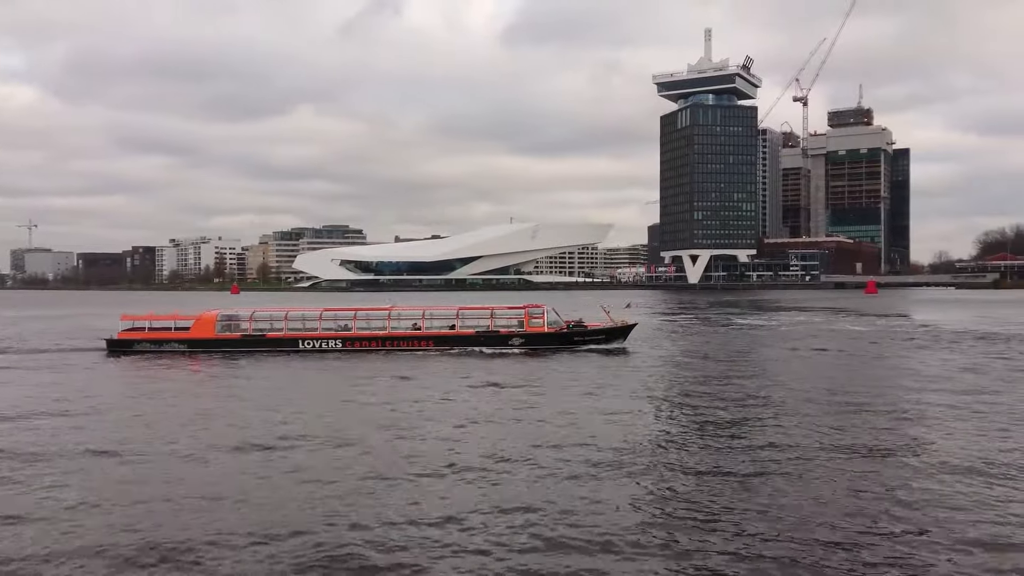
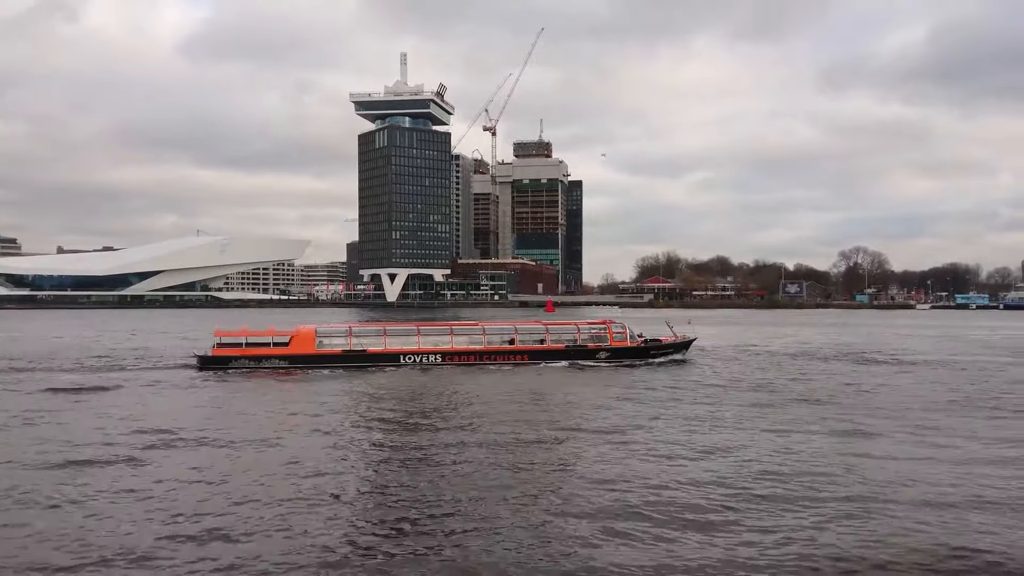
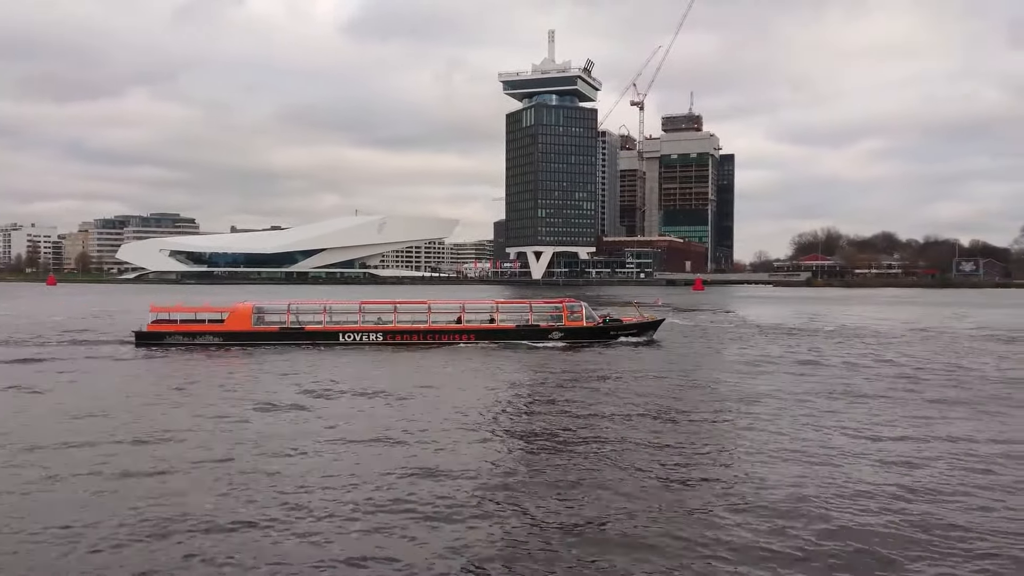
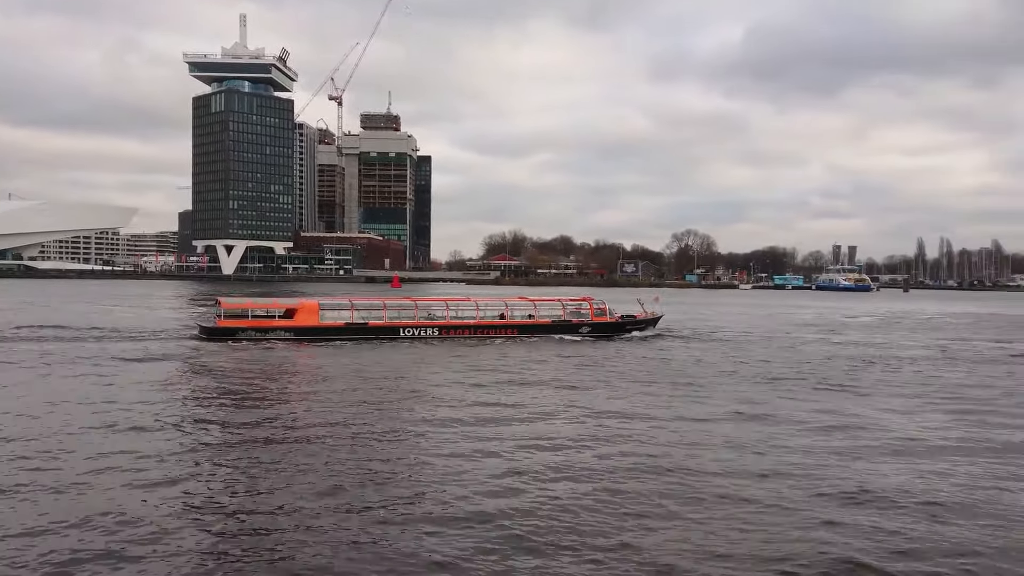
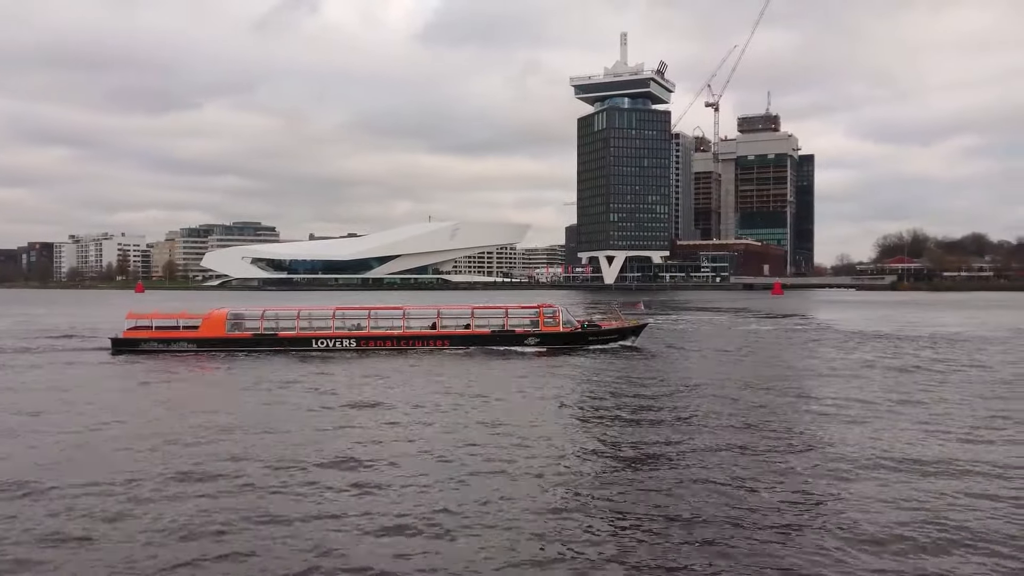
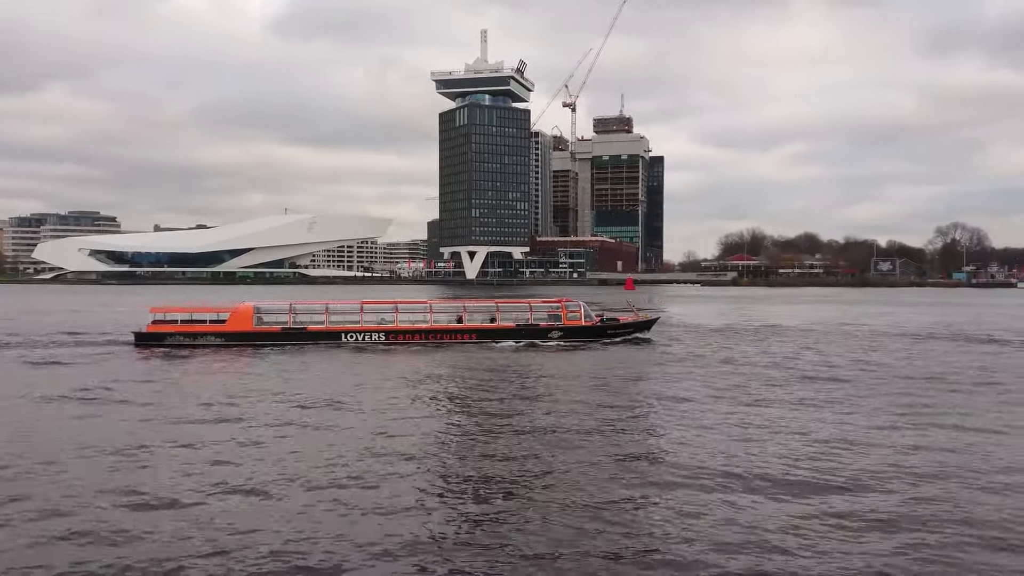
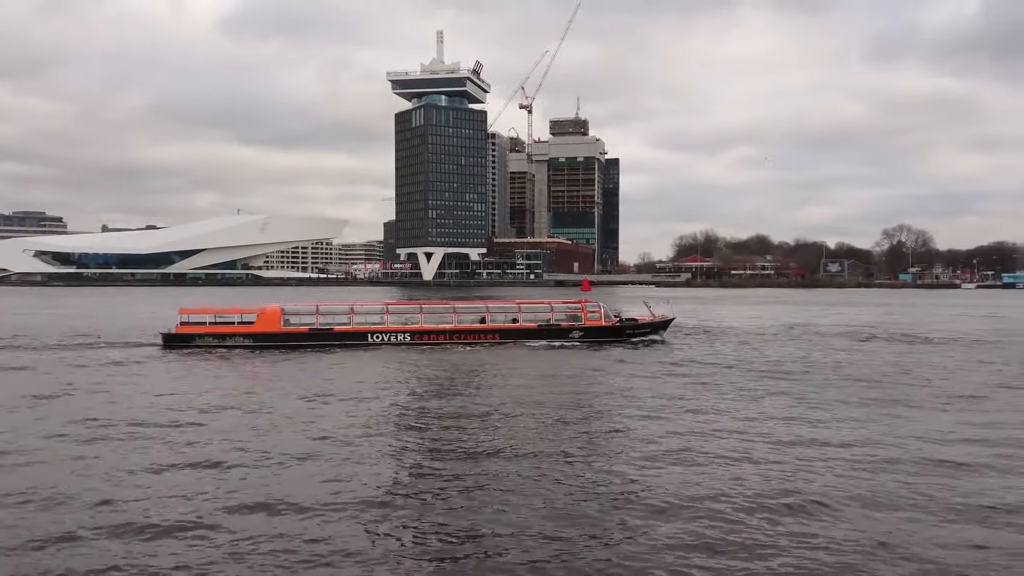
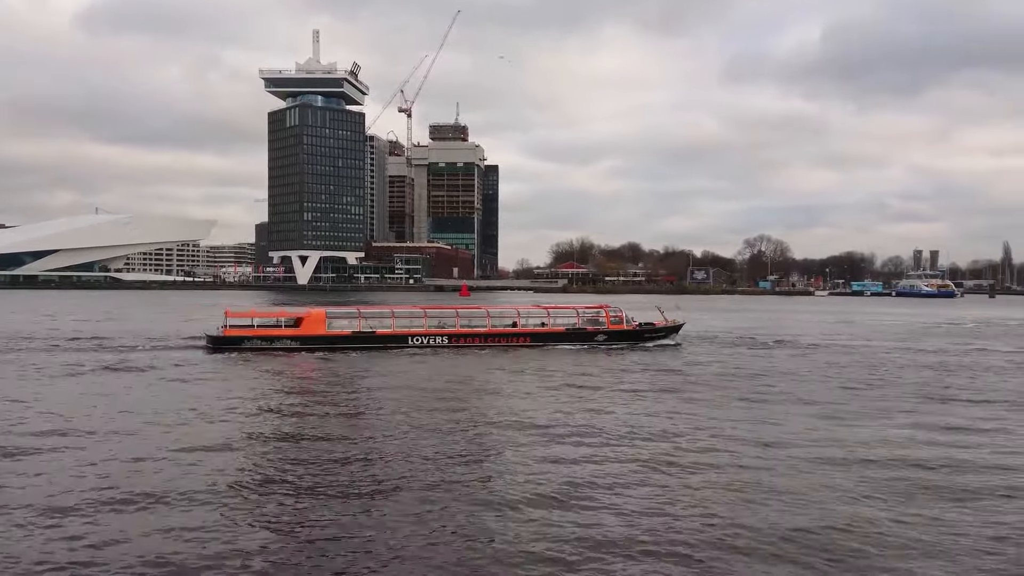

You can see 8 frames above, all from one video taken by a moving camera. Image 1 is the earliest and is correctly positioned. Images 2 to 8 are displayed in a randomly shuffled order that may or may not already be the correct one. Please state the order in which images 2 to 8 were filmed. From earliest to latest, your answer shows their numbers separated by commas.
5, 3, 6, 7, 2, 8, 4
